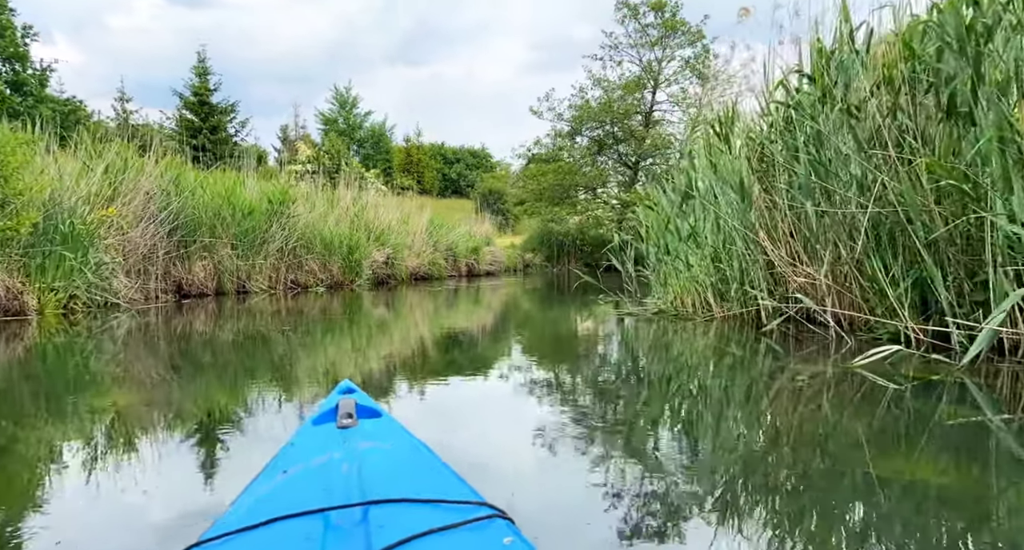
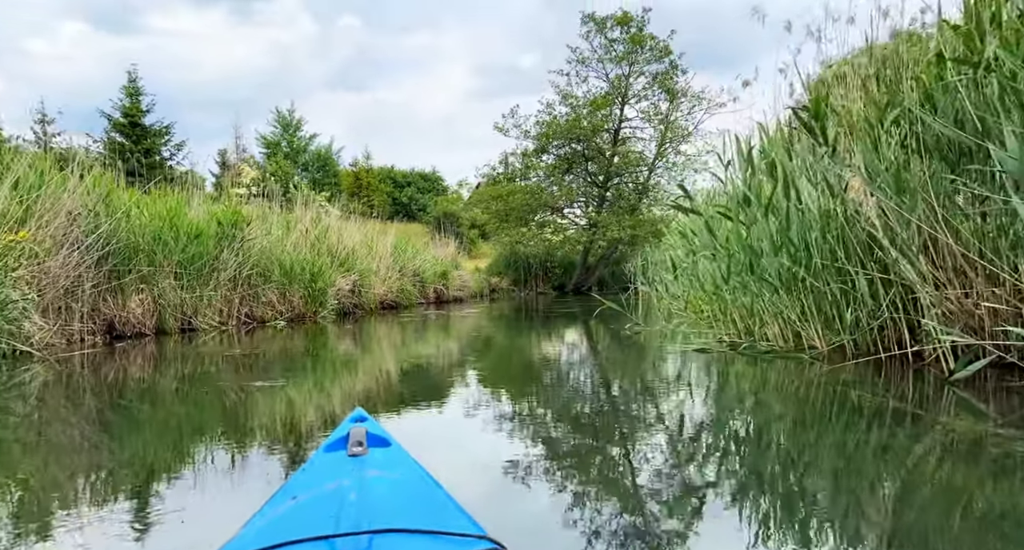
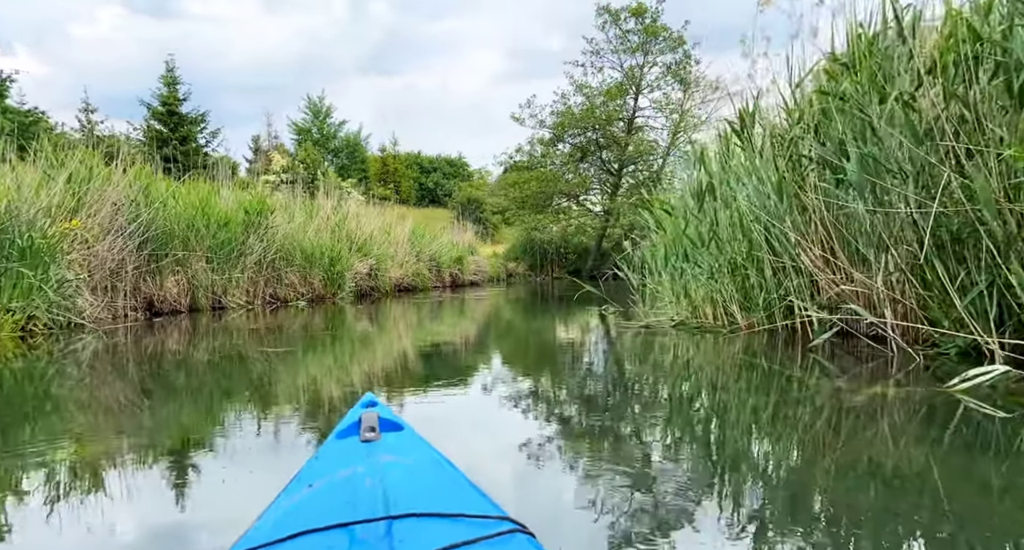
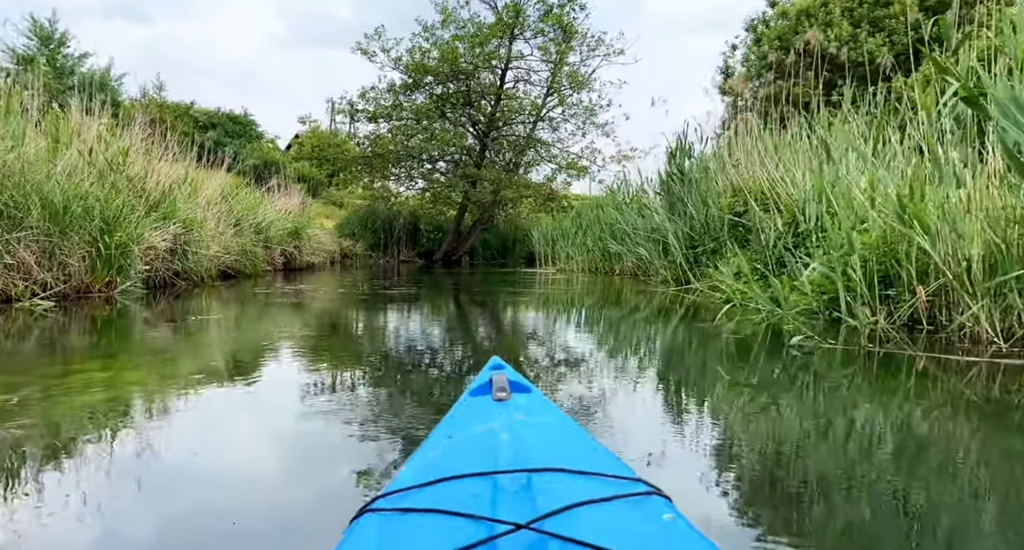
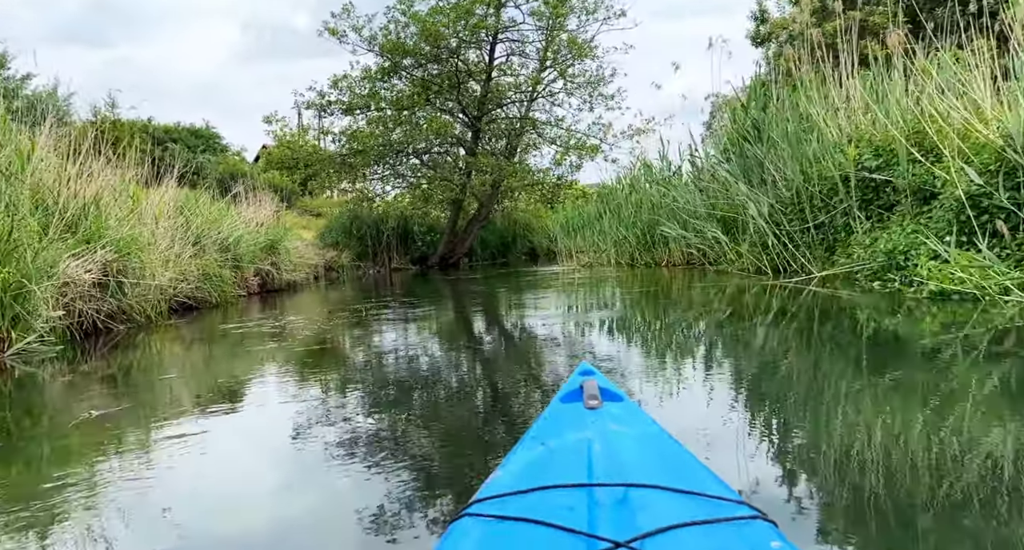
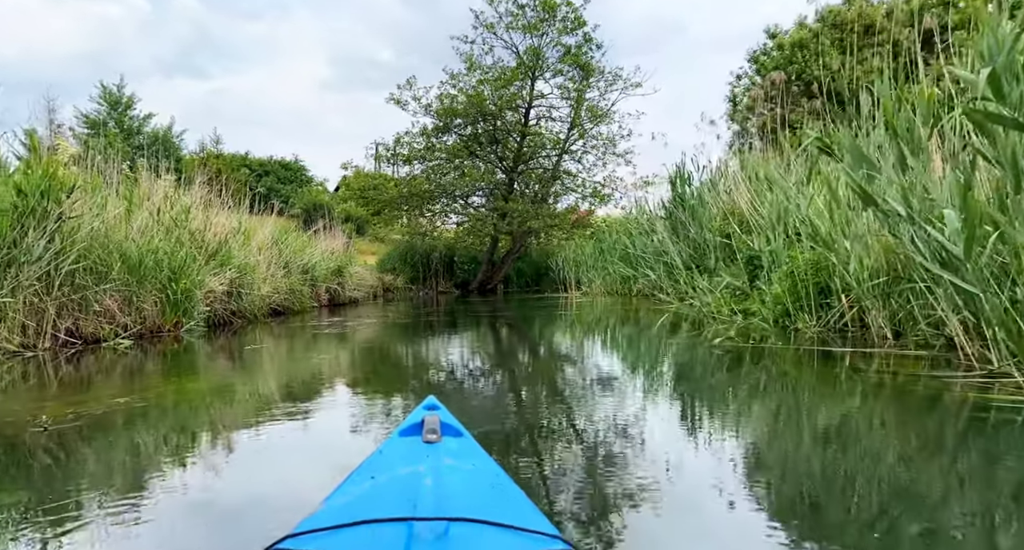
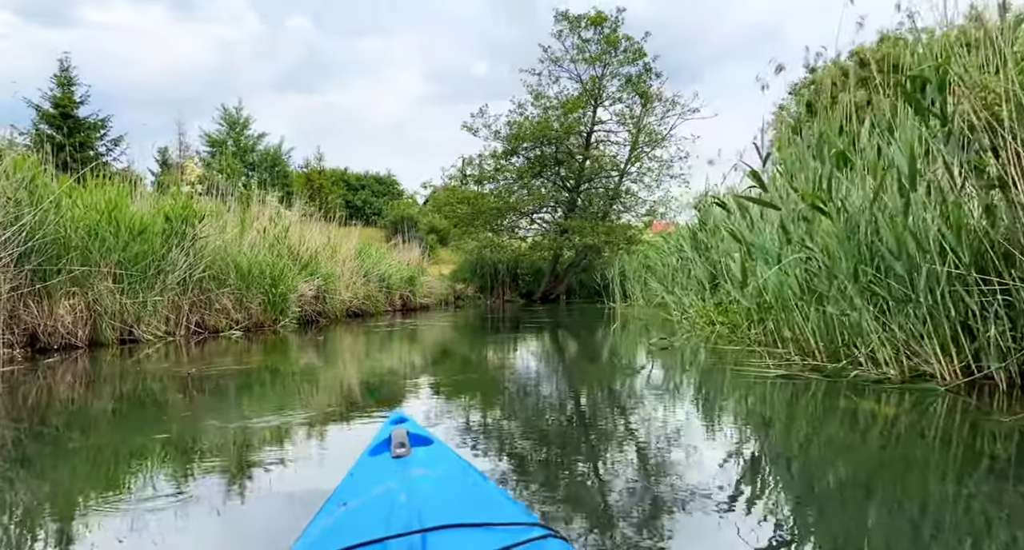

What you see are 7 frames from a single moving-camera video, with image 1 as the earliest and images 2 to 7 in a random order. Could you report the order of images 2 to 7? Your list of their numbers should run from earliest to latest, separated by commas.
3, 2, 7, 6, 4, 5
